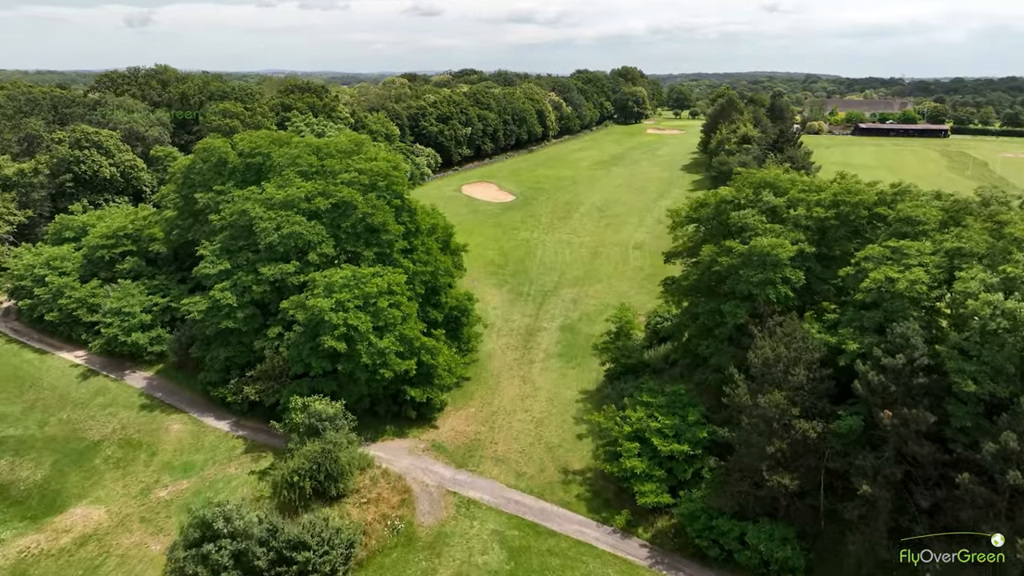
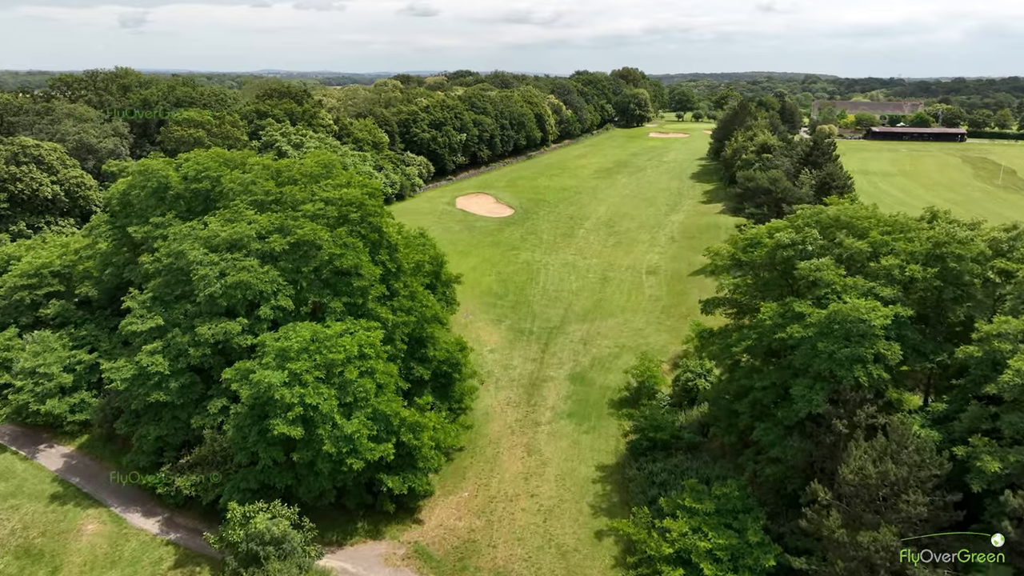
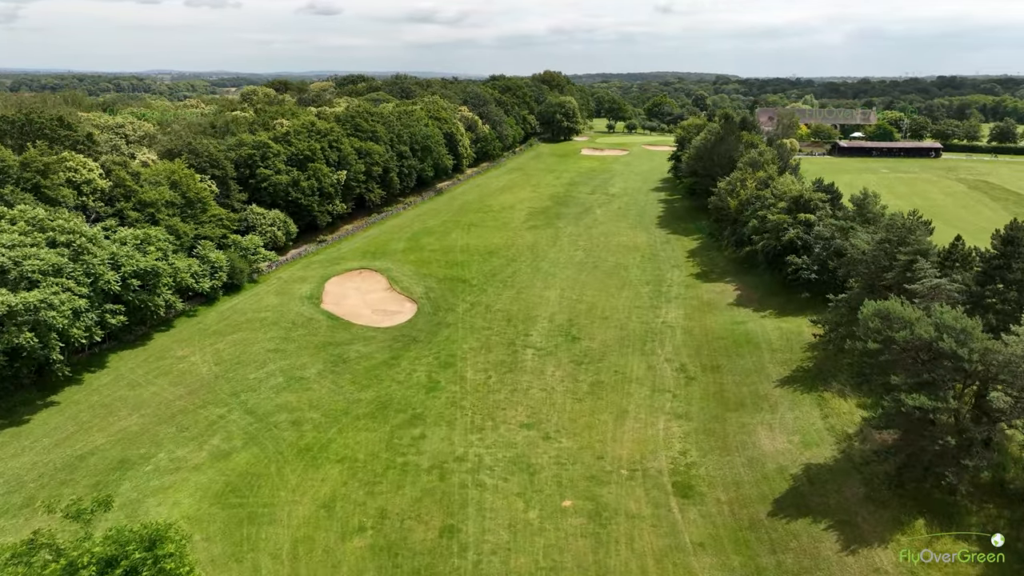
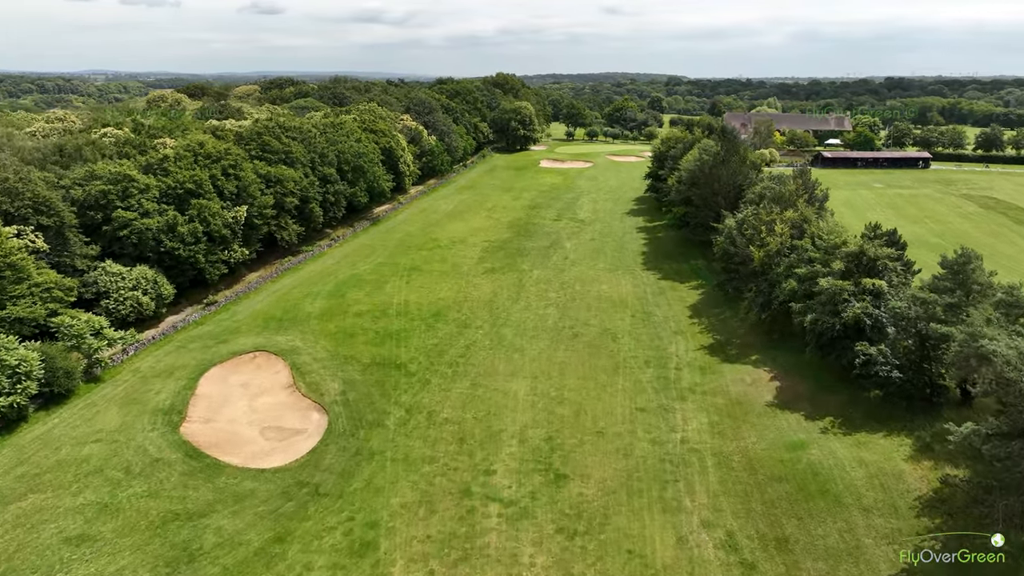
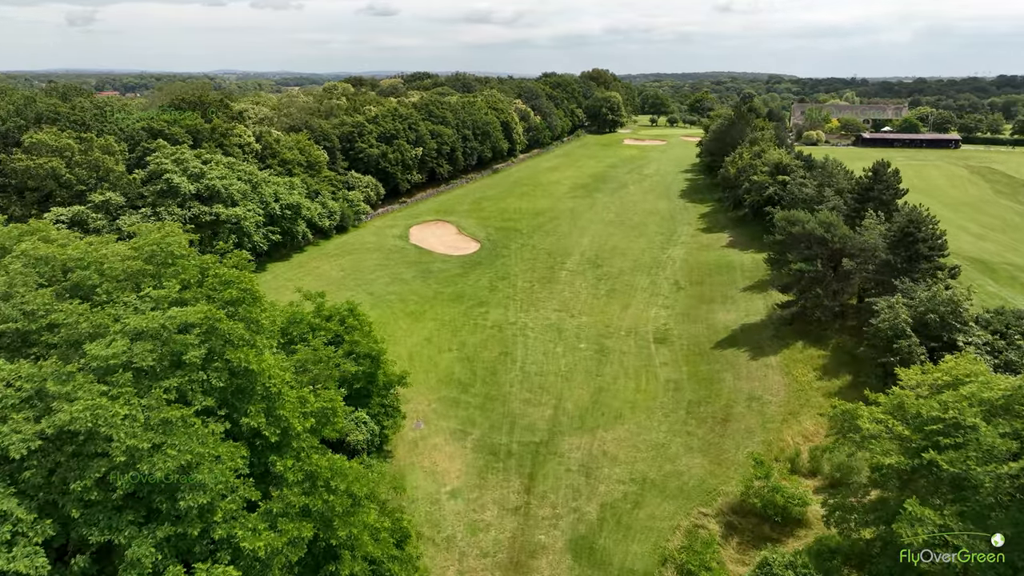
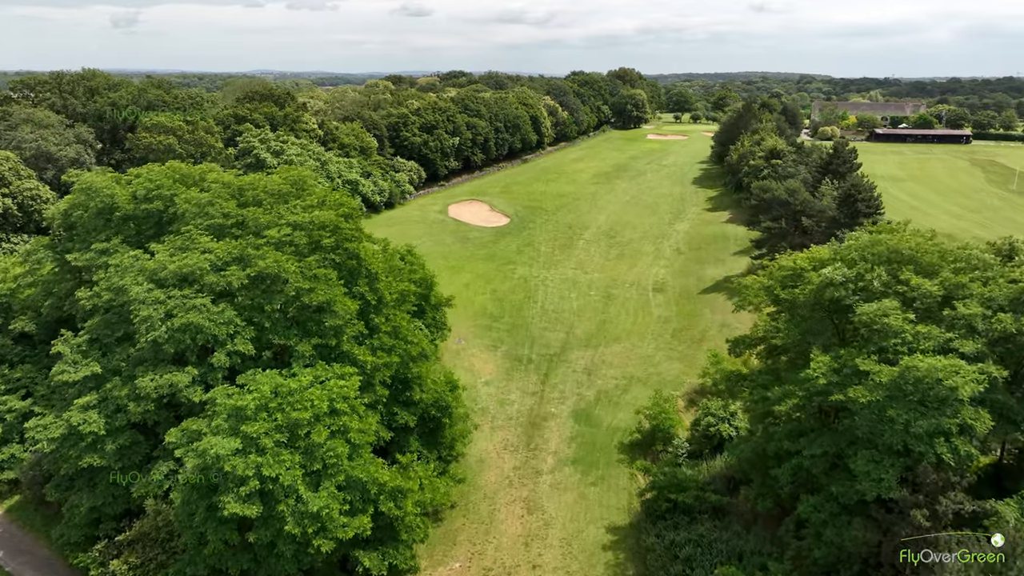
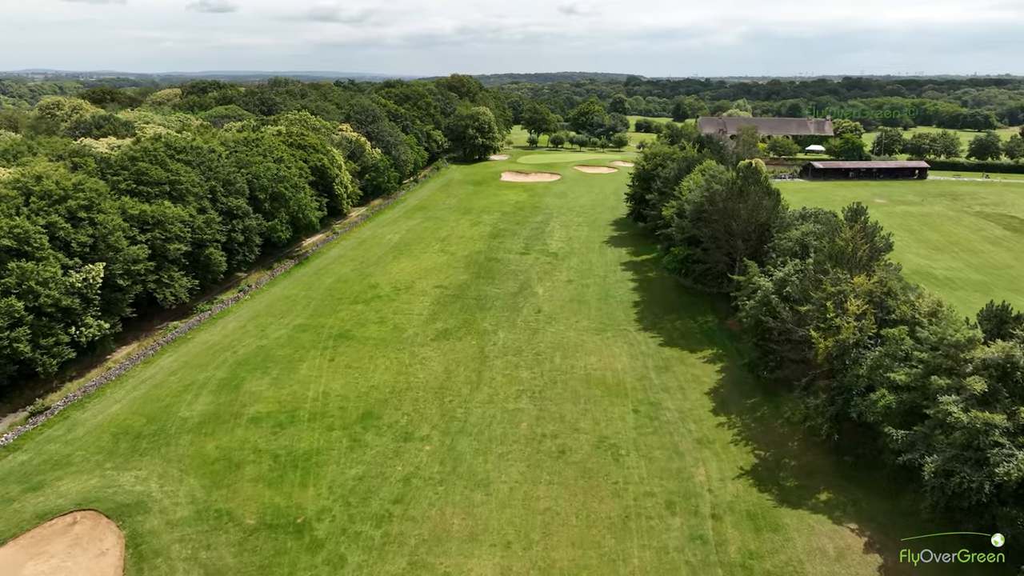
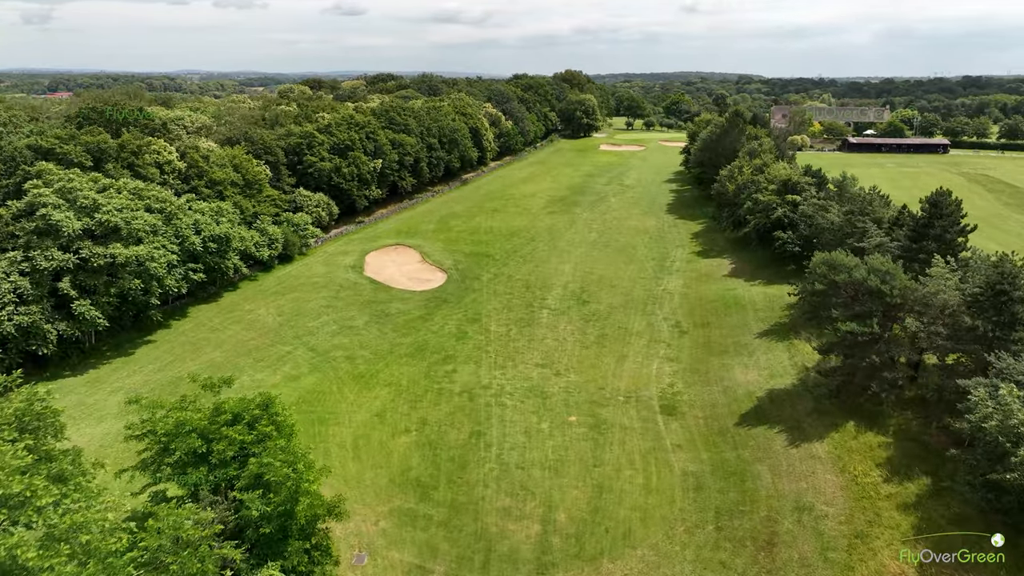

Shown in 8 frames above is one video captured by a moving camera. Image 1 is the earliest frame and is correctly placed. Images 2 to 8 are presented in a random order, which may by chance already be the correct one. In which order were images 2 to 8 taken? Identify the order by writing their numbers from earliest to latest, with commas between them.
2, 6, 5, 8, 3, 4, 7
